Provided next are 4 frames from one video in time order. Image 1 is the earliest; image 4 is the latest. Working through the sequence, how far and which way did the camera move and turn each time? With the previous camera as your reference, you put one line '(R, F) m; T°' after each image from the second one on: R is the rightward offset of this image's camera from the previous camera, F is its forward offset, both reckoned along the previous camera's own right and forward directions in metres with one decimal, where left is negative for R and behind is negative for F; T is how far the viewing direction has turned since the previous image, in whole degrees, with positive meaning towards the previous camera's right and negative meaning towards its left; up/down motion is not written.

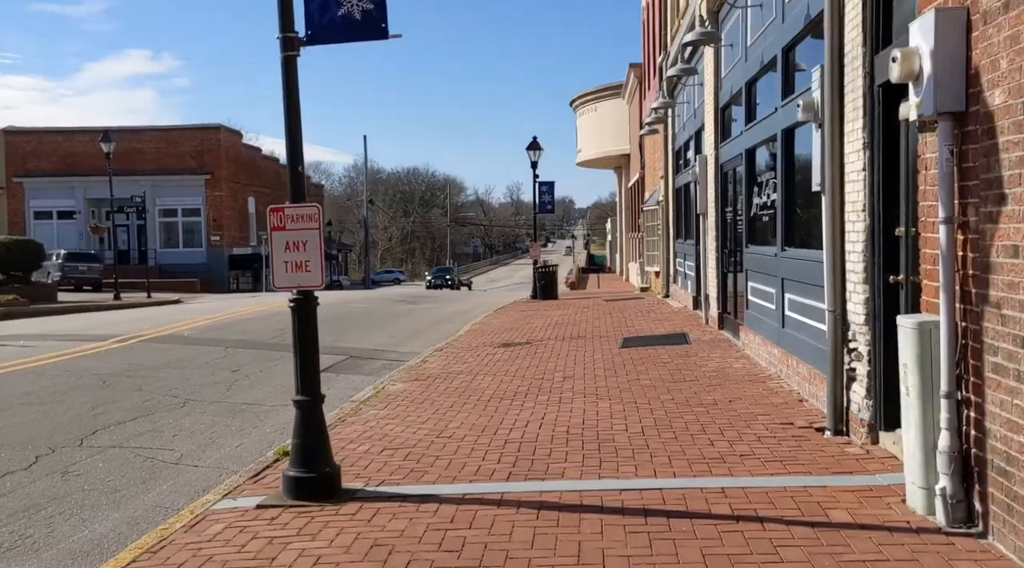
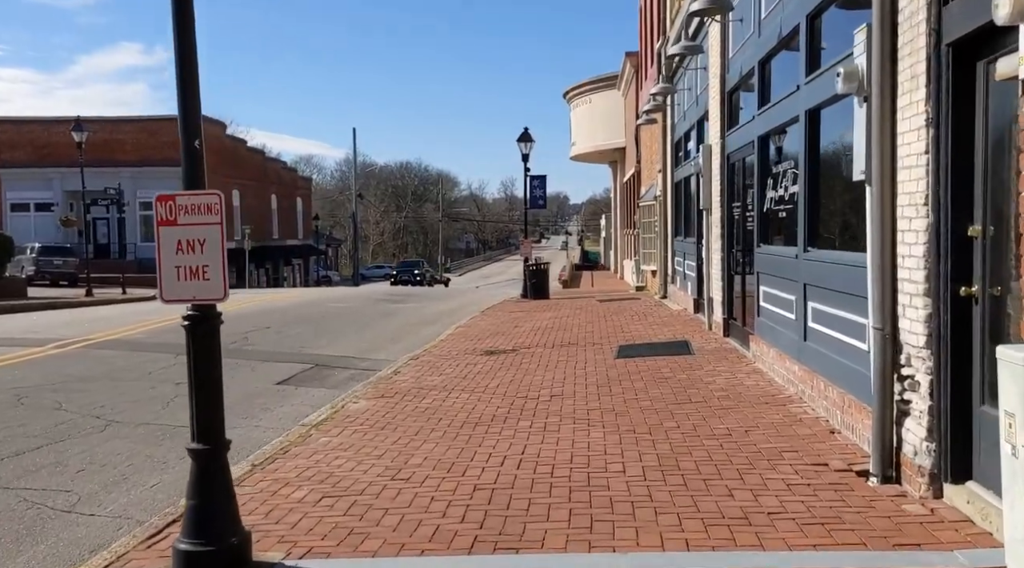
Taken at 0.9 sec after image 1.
(+0.1, +1.4) m; 0°
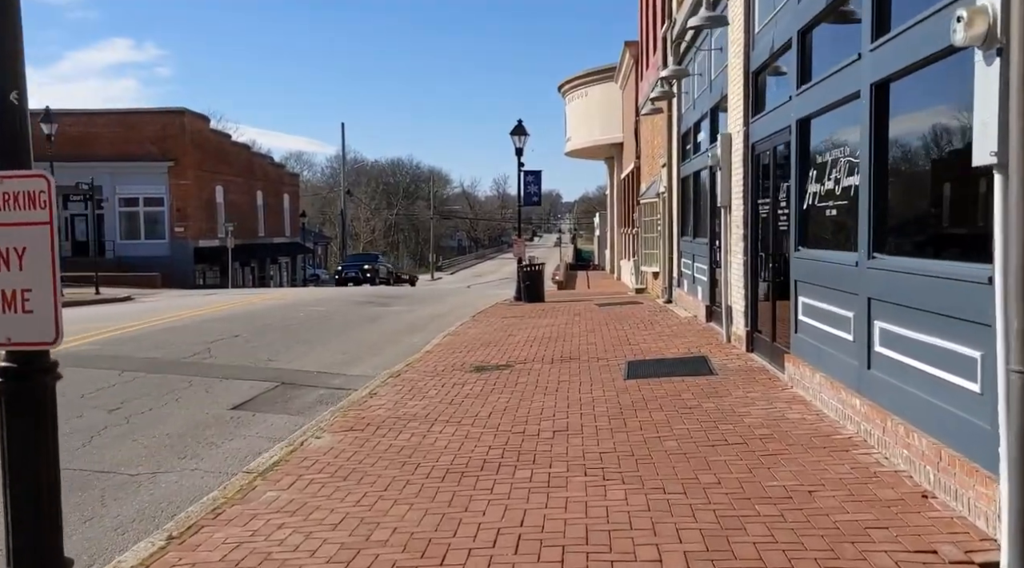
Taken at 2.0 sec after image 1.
(0.0, +1.6) m; 0°
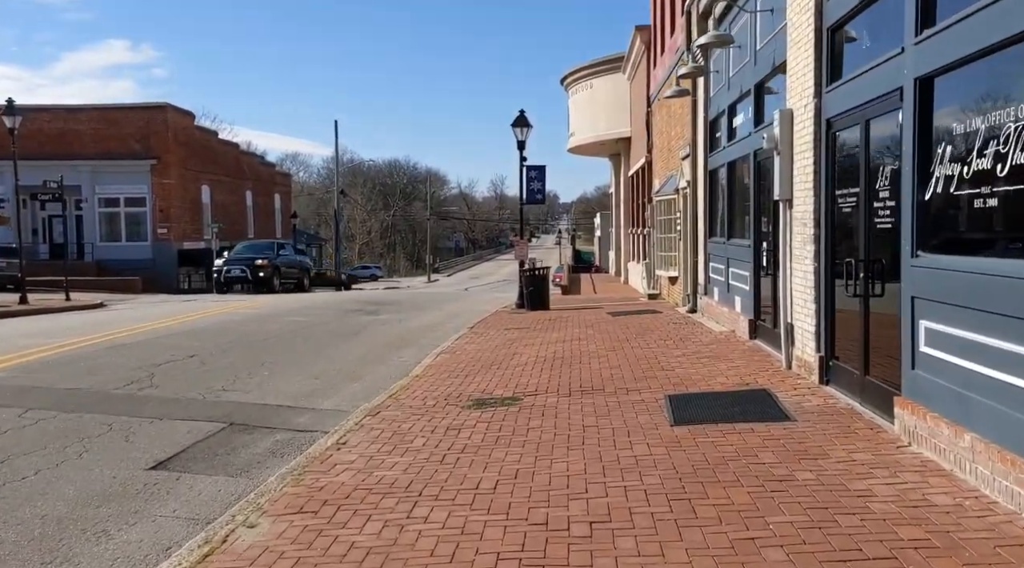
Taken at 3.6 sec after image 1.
(-0.1, +2.3) m; 0°
